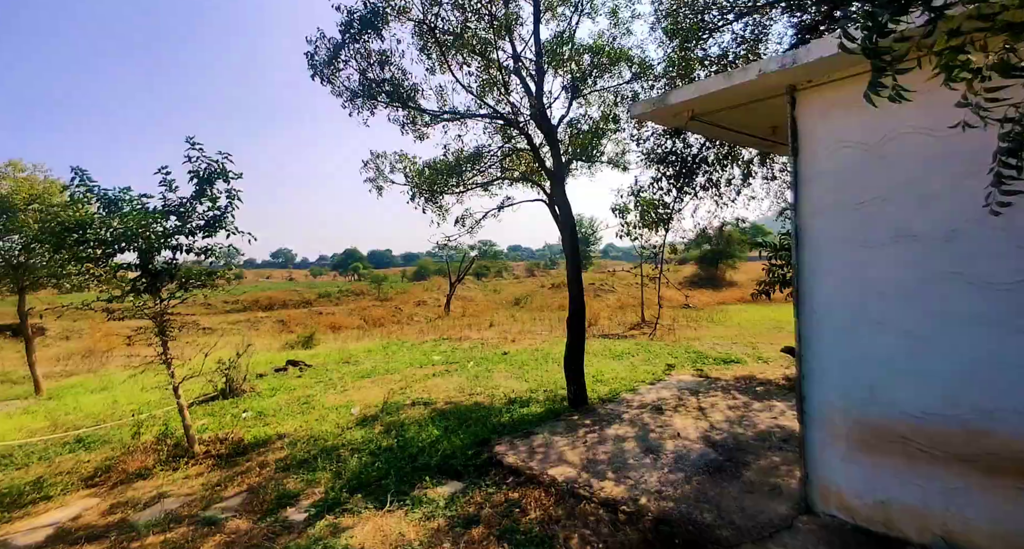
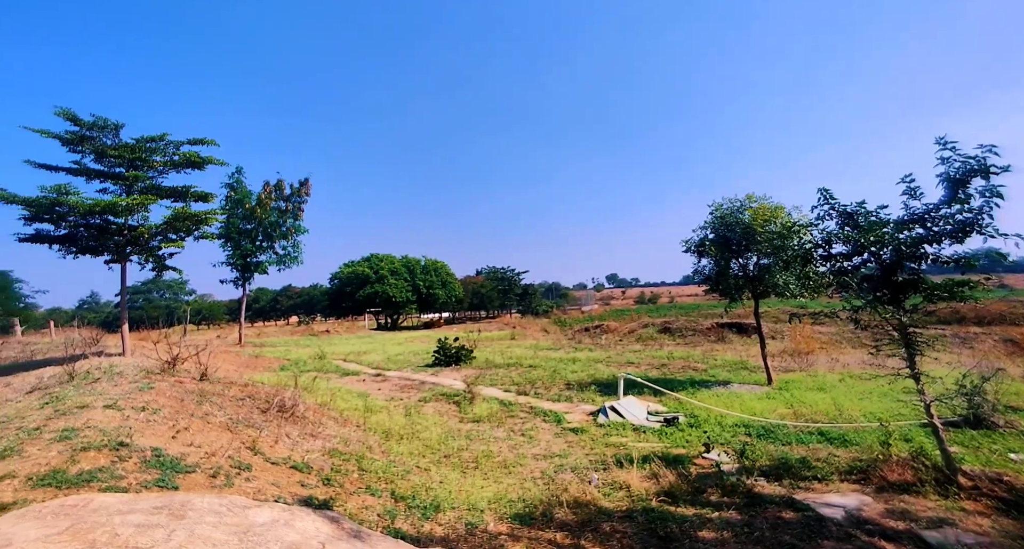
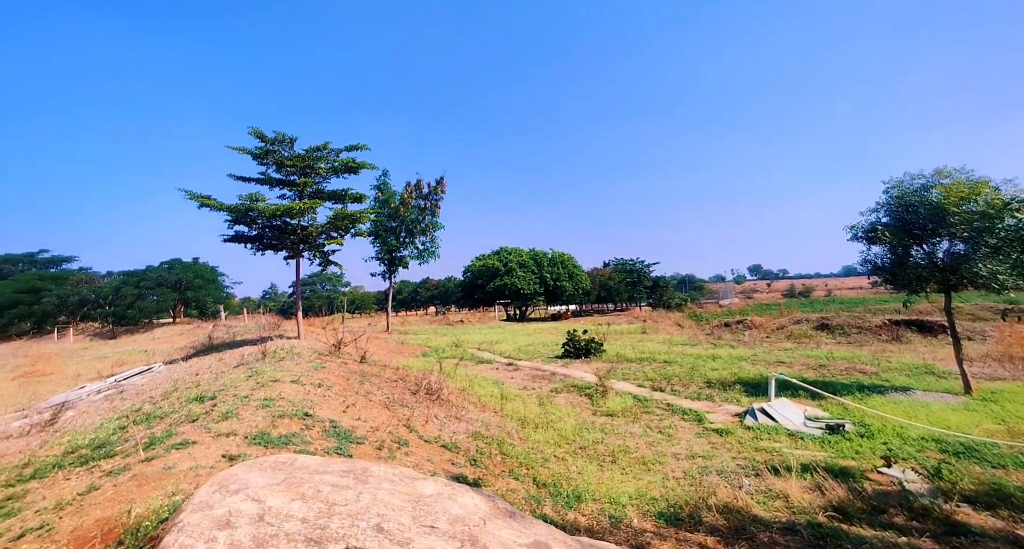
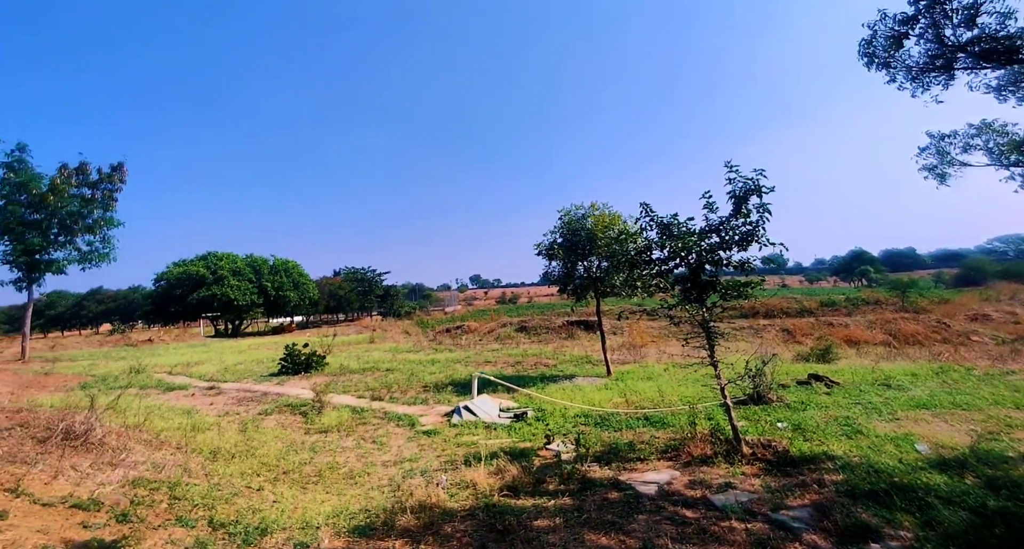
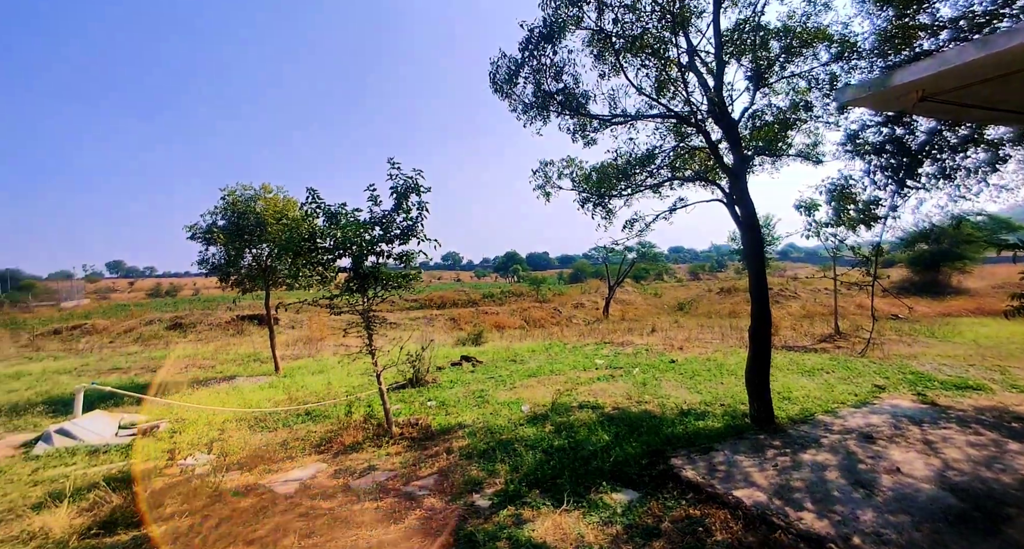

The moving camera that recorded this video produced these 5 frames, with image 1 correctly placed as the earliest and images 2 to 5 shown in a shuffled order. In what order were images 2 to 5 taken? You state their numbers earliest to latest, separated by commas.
5, 4, 2, 3
